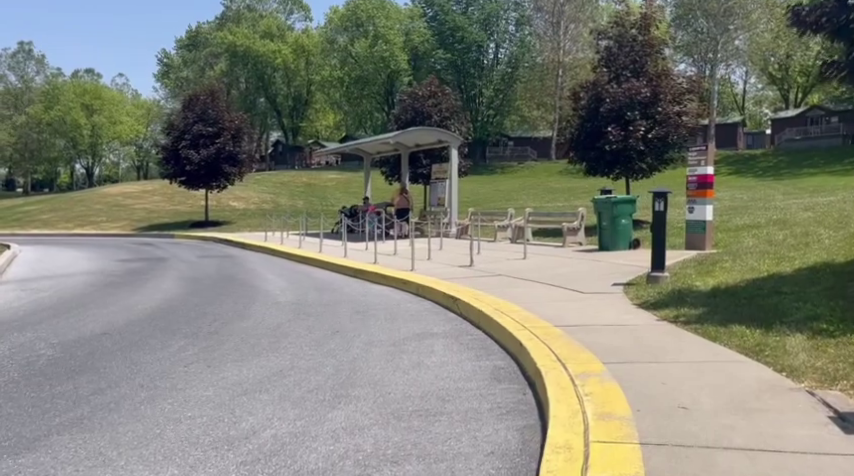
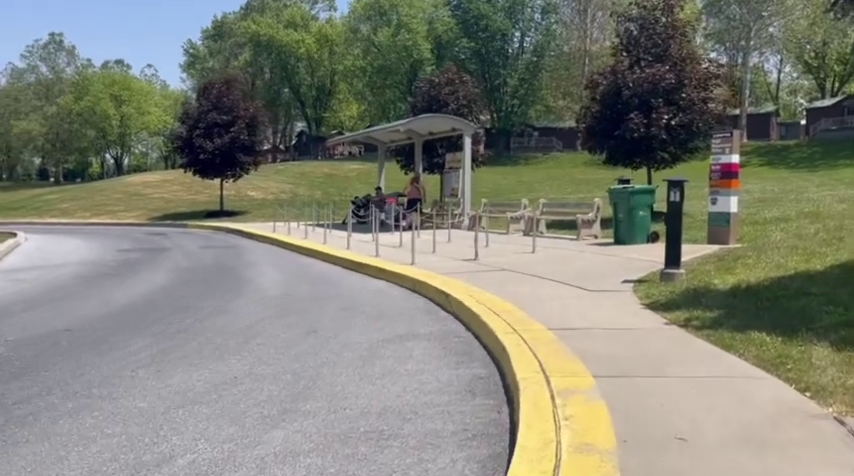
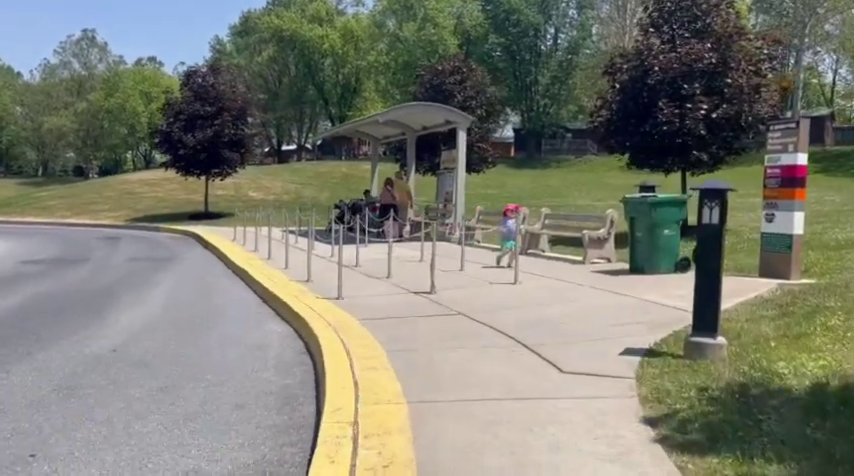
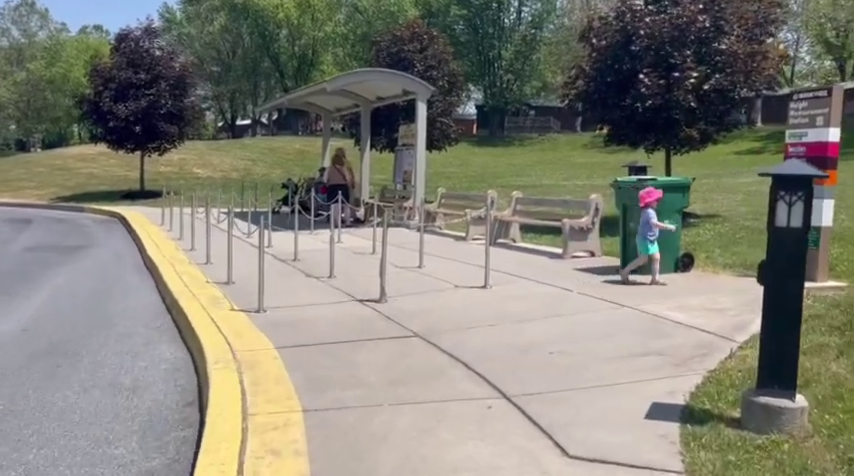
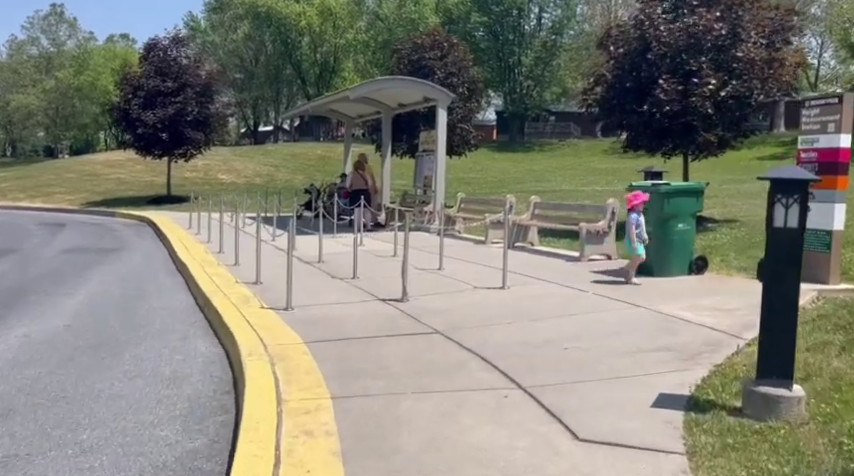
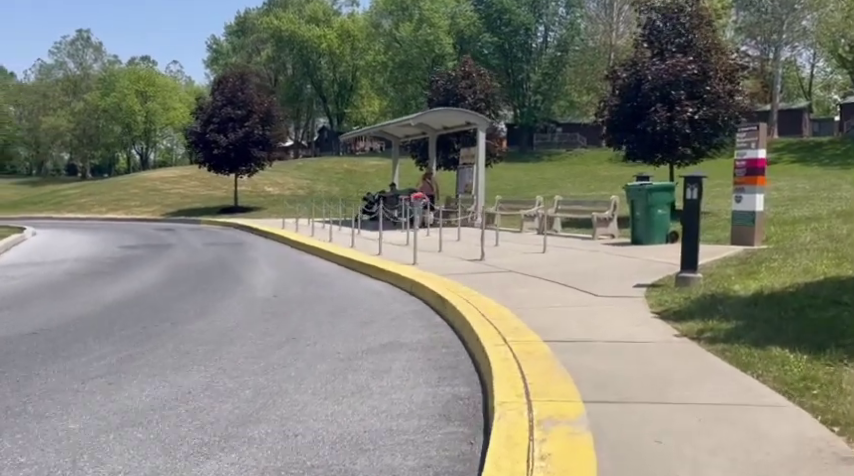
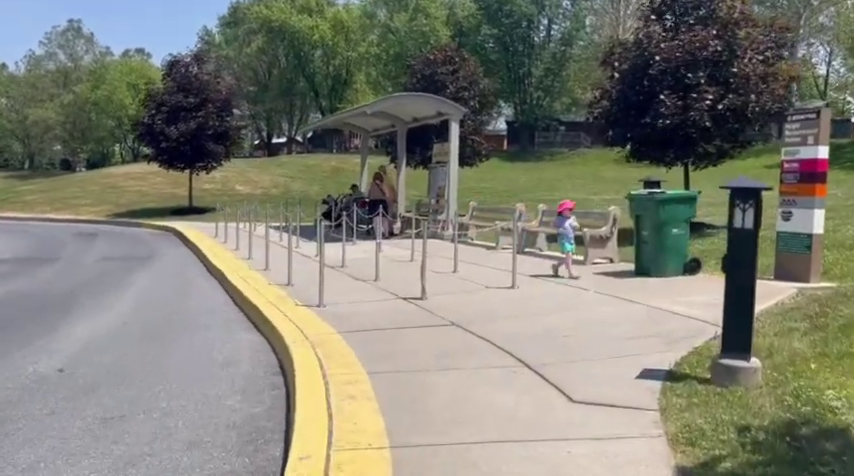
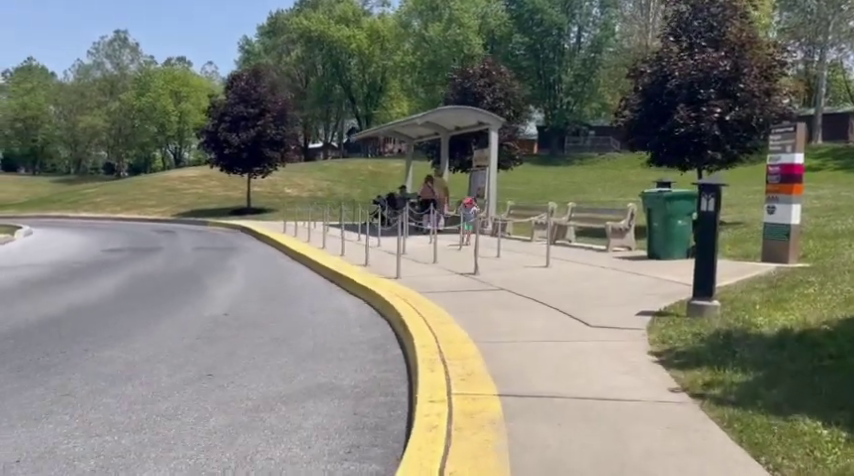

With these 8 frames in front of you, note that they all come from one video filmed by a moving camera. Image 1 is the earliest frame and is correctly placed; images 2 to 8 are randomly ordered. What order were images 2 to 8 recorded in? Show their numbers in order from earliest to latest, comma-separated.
2, 6, 8, 3, 7, 5, 4
